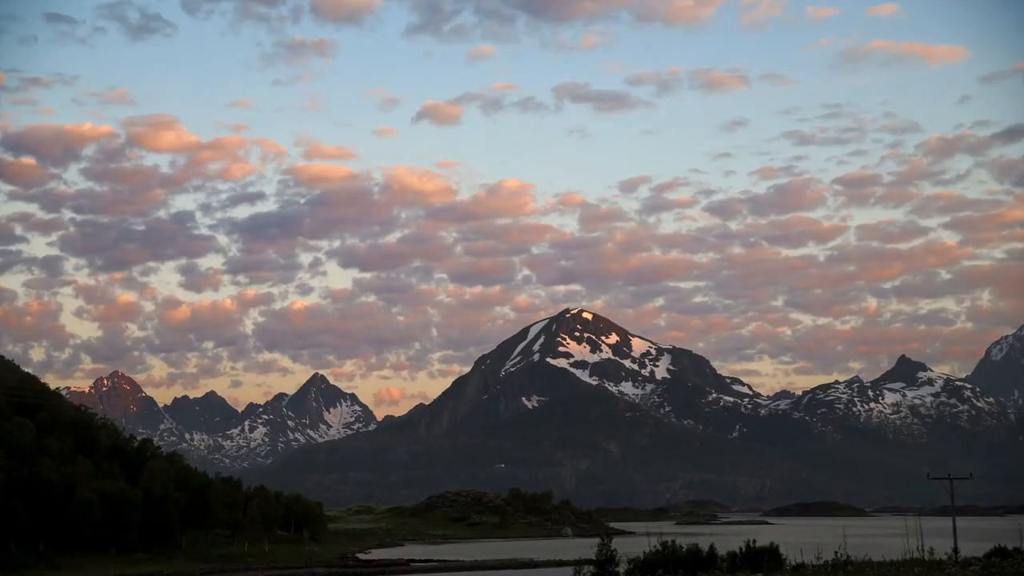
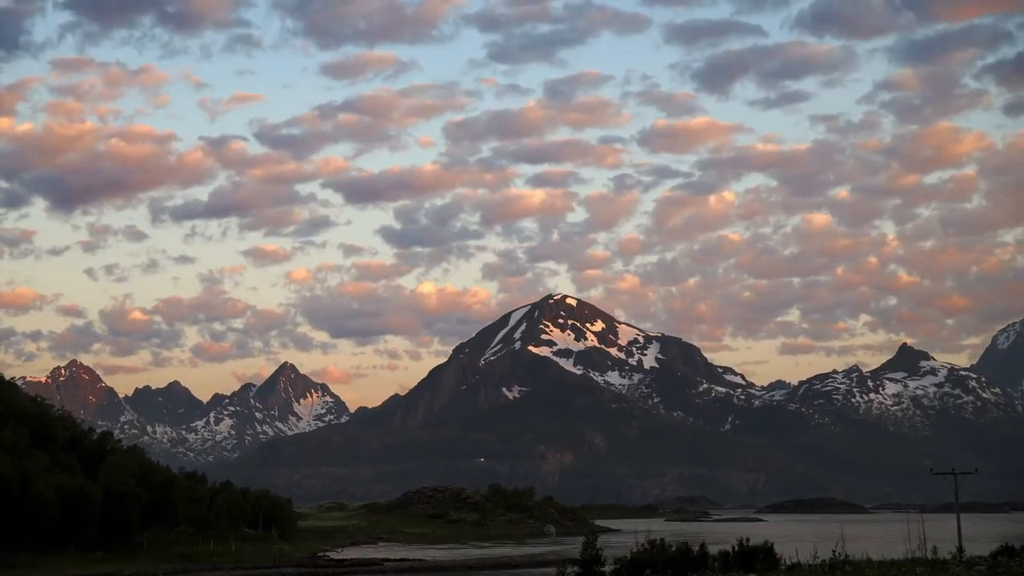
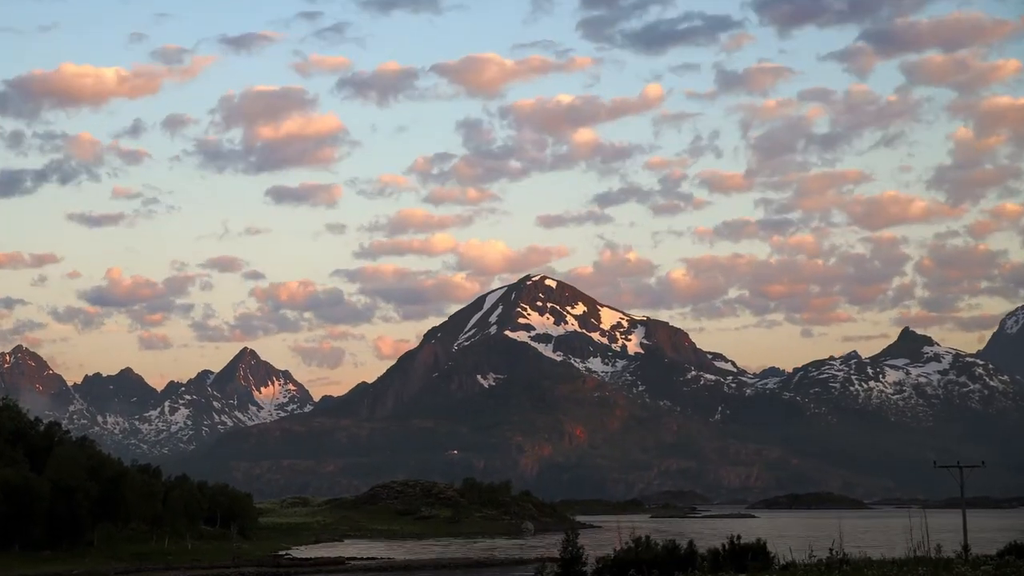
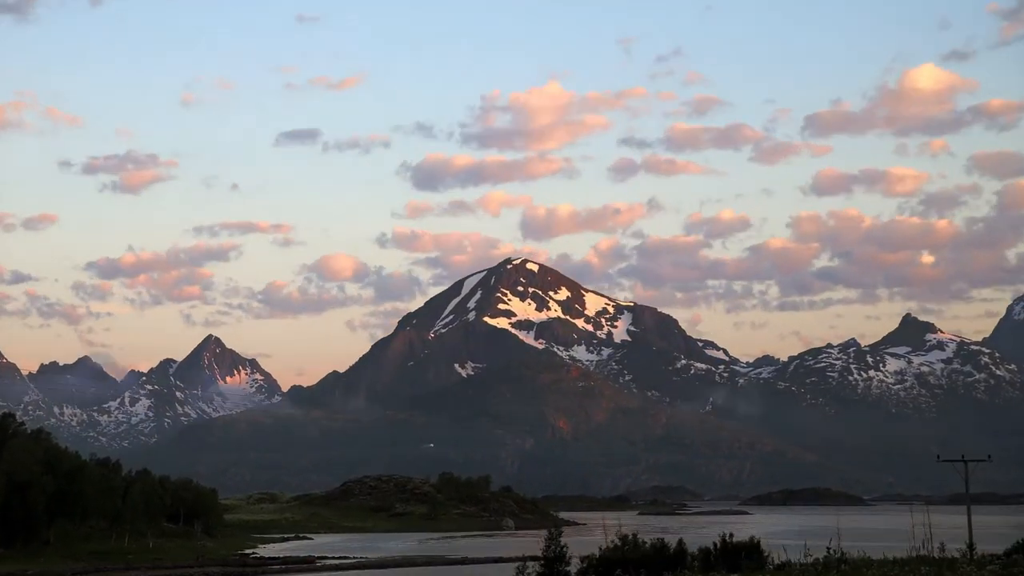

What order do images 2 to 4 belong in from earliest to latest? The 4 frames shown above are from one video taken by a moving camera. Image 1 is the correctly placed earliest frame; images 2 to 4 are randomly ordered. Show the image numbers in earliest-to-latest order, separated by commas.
2, 3, 4
